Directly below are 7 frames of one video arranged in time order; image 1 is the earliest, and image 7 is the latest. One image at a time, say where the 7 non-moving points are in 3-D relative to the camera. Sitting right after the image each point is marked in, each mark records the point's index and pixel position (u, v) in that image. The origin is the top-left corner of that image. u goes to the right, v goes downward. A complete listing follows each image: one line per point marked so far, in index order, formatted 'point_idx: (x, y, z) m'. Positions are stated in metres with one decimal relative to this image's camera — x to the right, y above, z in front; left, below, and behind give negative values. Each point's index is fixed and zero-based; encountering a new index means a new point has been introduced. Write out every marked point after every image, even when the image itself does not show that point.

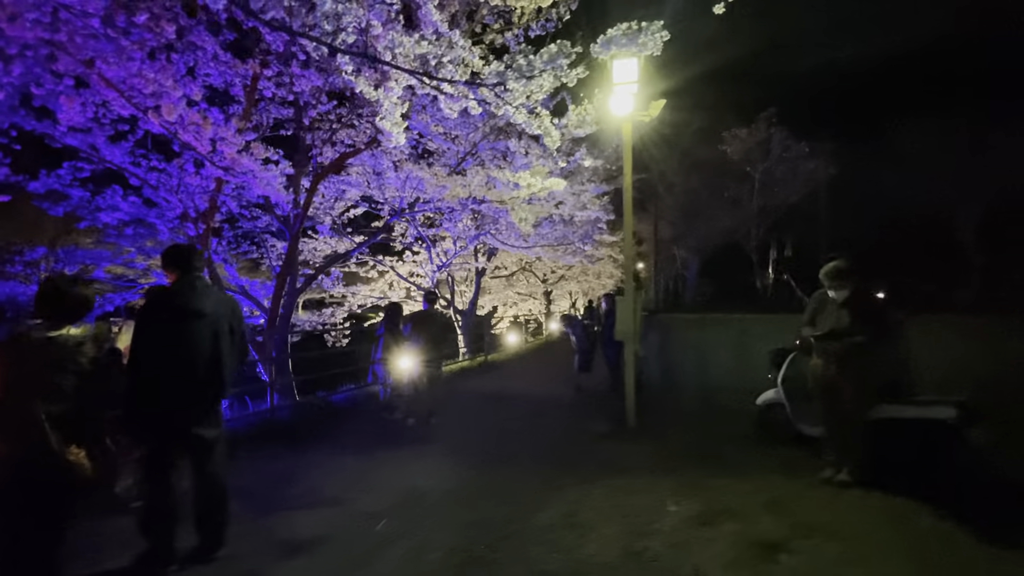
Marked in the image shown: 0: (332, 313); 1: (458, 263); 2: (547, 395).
0: (-5.7, -0.8, +15.2) m
1: (-2.1, +0.9, +16.9) m
2: (+0.9, -2.5, +11.3) m
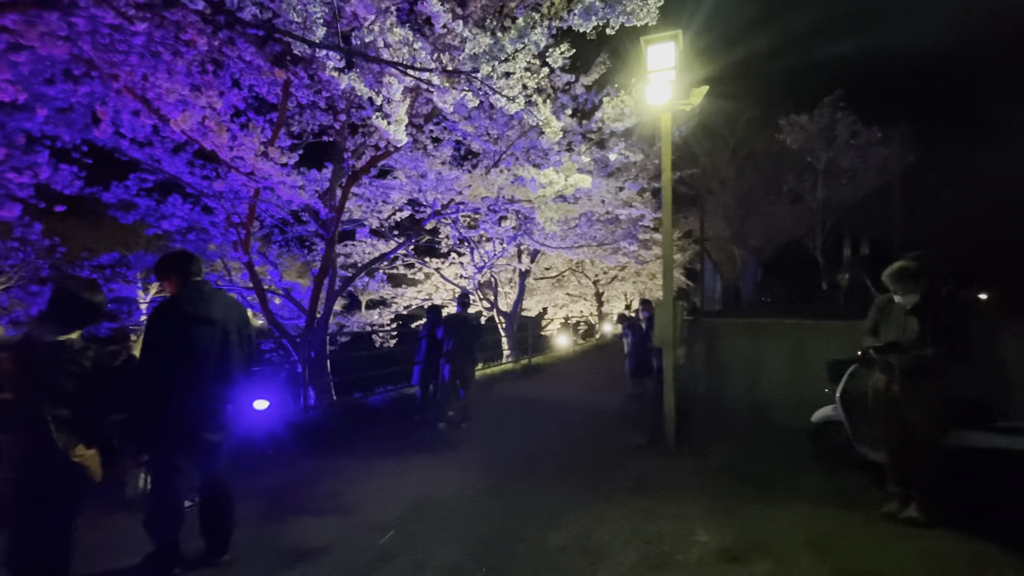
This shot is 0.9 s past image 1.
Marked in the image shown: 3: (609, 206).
0: (-4.3, -0.8, +15.6) m
1: (-0.5, +0.8, +16.8) m
2: (+1.7, -2.6, +10.9) m
3: (+2.9, +2.5, +14.6) m
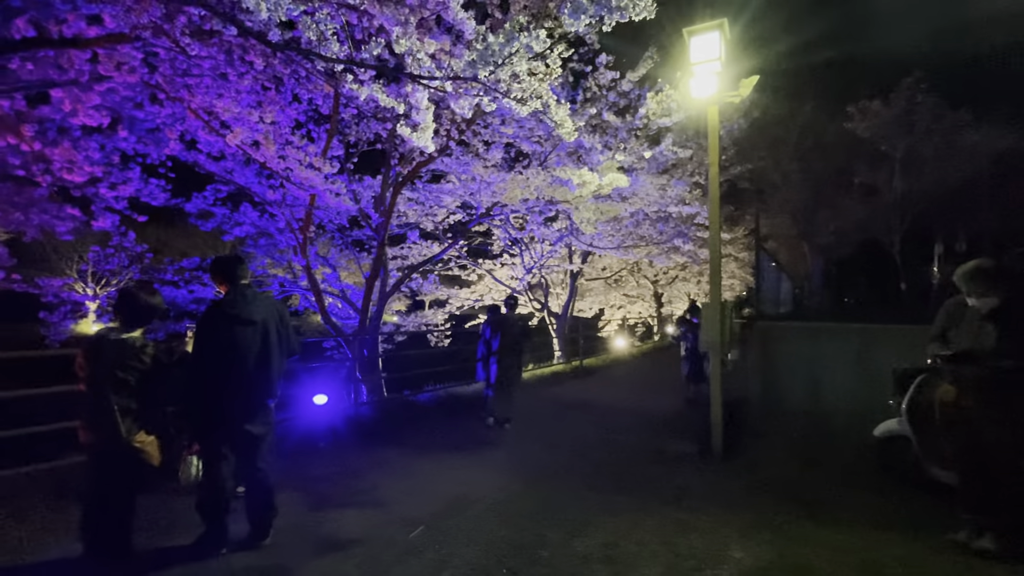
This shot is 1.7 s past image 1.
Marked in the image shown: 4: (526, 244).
0: (-2.6, -0.9, +16.0) m
1: (+1.3, +0.8, +16.7) m
2: (+2.8, -2.6, +10.6) m
3: (+4.4, +2.4, +14.1) m
4: (+0.4, +1.5, +15.8) m
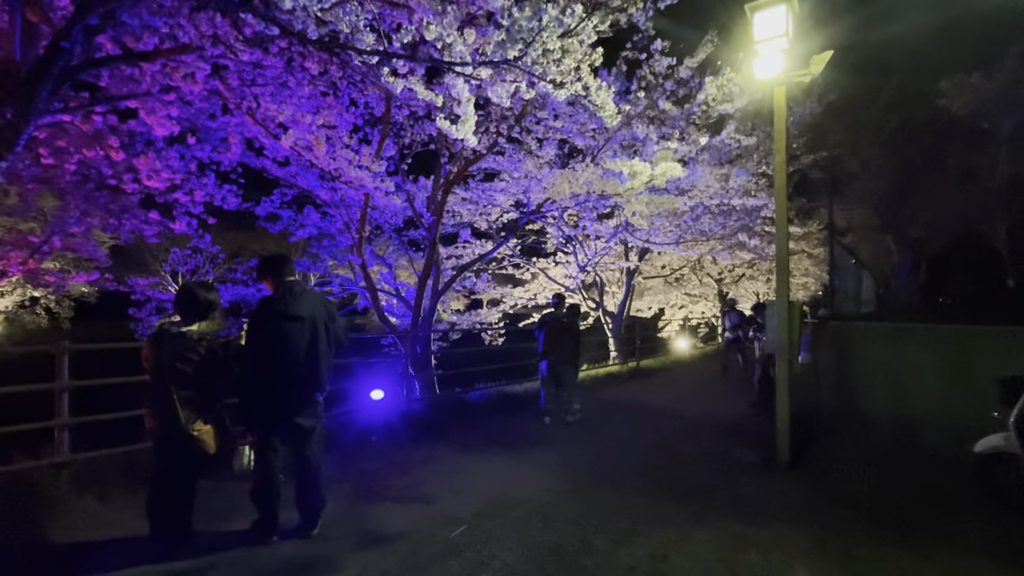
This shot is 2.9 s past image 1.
0: (-0.8, -0.8, +16.1) m
1: (+3.2, +0.8, +16.3) m
2: (+3.9, -2.5, +10.0) m
3: (+5.9, +2.5, +13.4) m
4: (+2.2, +1.5, +15.5) m
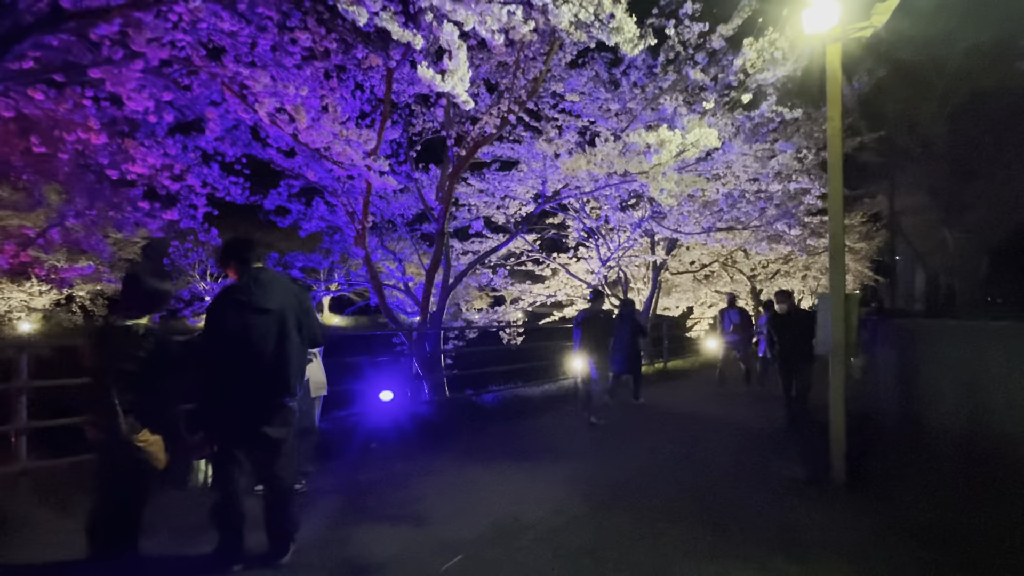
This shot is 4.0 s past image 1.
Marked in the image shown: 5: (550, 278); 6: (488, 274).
0: (-0.2, -0.7, +15.4) m
1: (+3.8, +1.0, +15.4) m
2: (+4.2, -2.4, +9.1) m
3: (+6.4, +2.6, +12.3) m
4: (+2.8, +1.7, +14.7) m
5: (+1.3, +0.3, +16.3) m
6: (-0.7, +0.4, +14.6) m
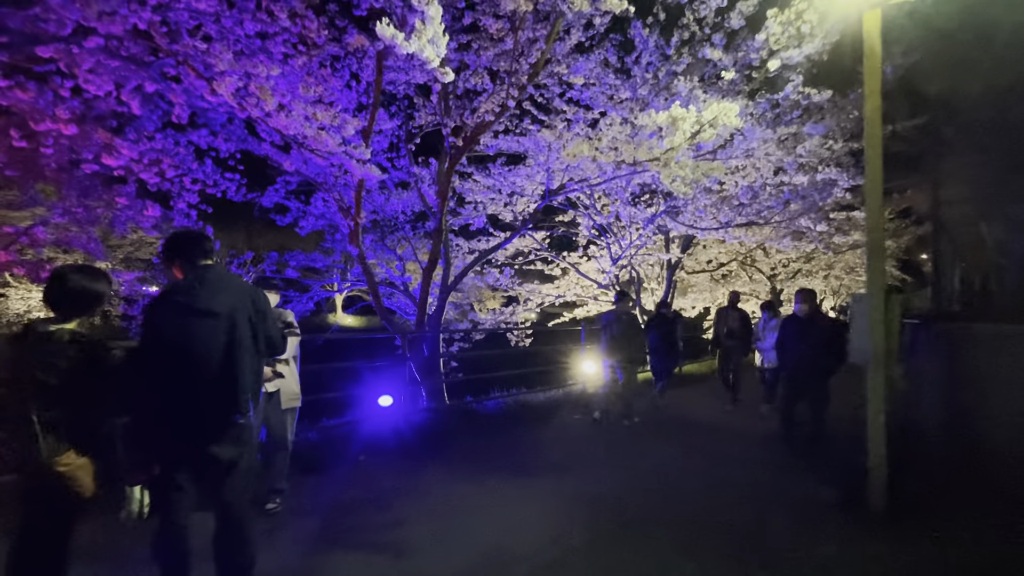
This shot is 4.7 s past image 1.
0: (0.0, -0.7, +14.8) m
1: (+4.0, +1.0, +14.7) m
2: (+4.2, -2.4, +8.4) m
3: (+6.5, +2.6, +11.5) m
4: (+3.0, +1.7, +14.0) m
5: (+1.6, +0.3, +15.7) m
6: (-0.5, +0.4, +14.1) m
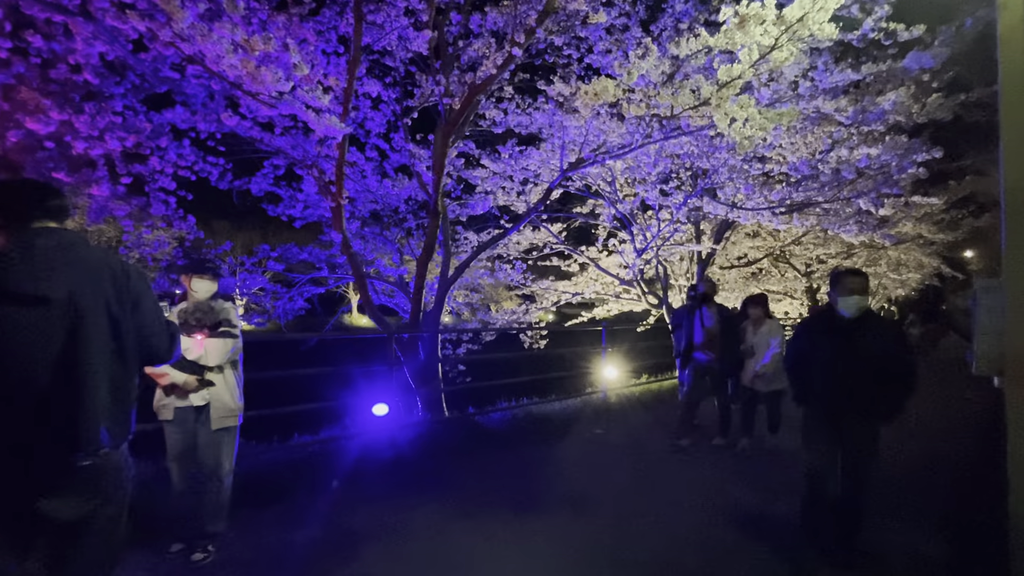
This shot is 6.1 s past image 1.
0: (+0.4, -0.6, +13.6) m
1: (+4.4, +1.1, +13.3) m
2: (+4.3, -2.3, +7.0) m
3: (+6.7, +2.7, +10.1) m
4: (+3.3, +1.7, +12.7) m
5: (+2.0, +0.4, +14.4) m
6: (-0.1, +0.5, +12.9) m
